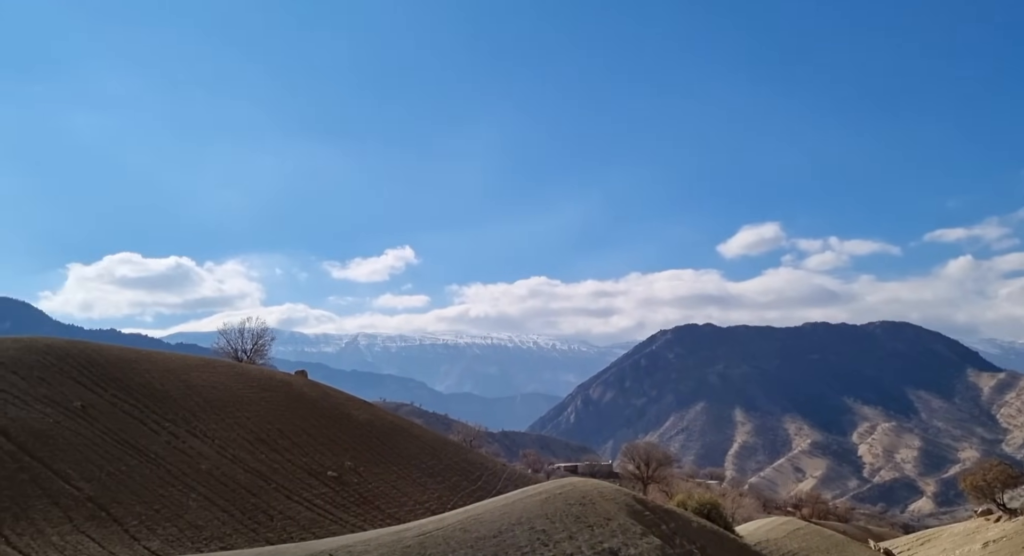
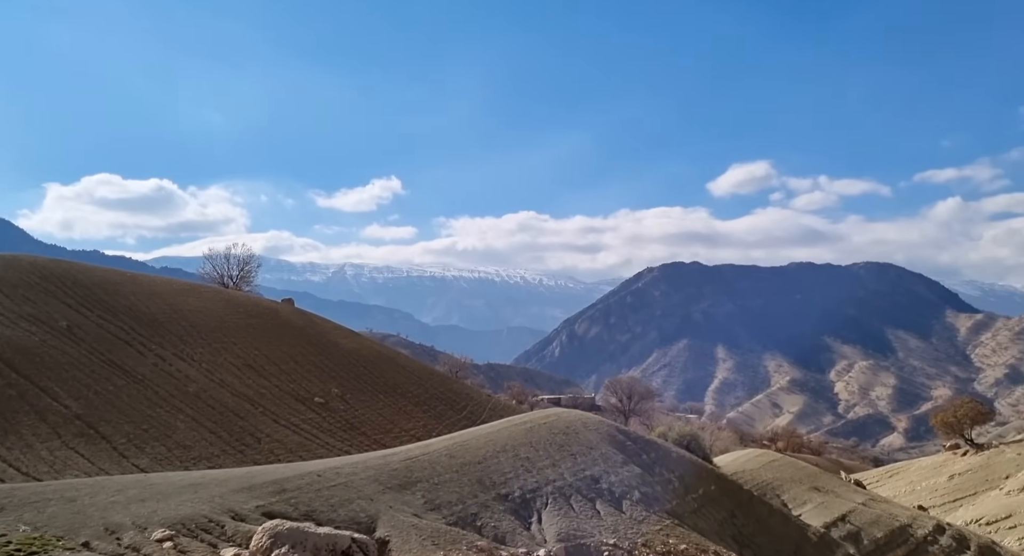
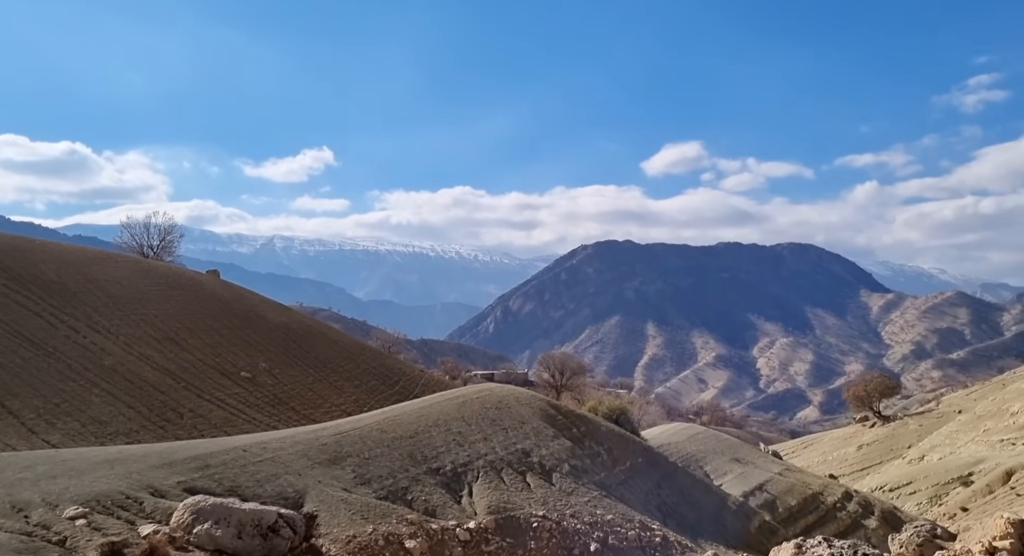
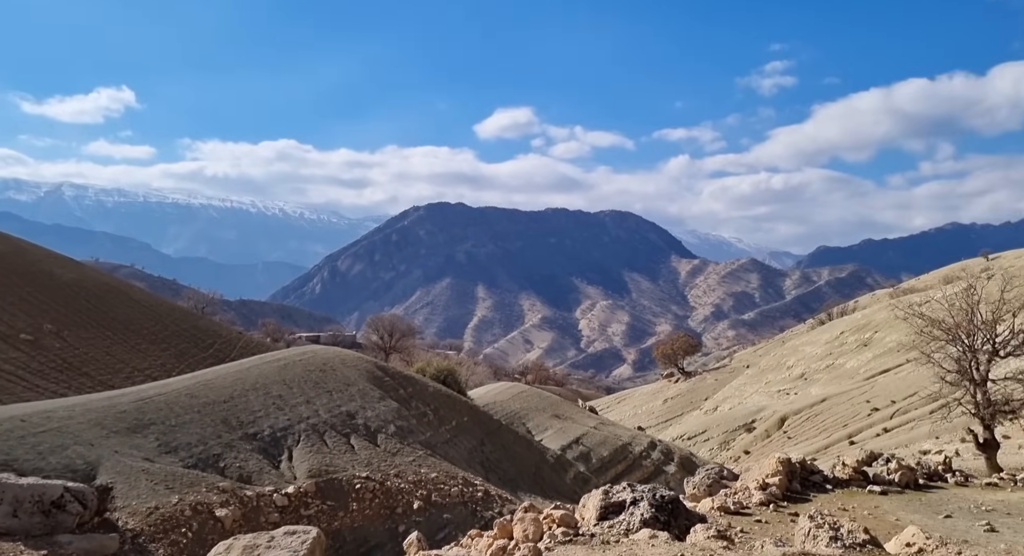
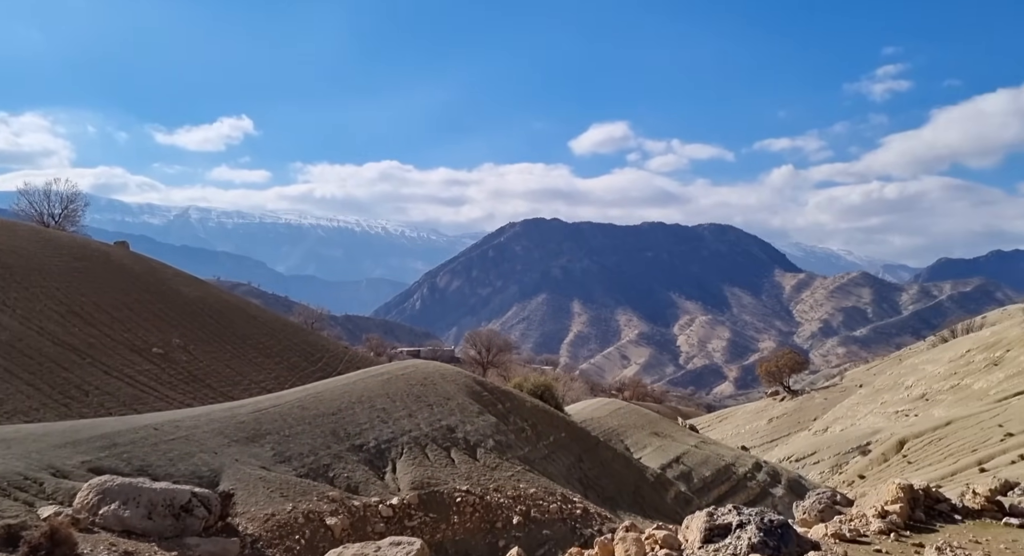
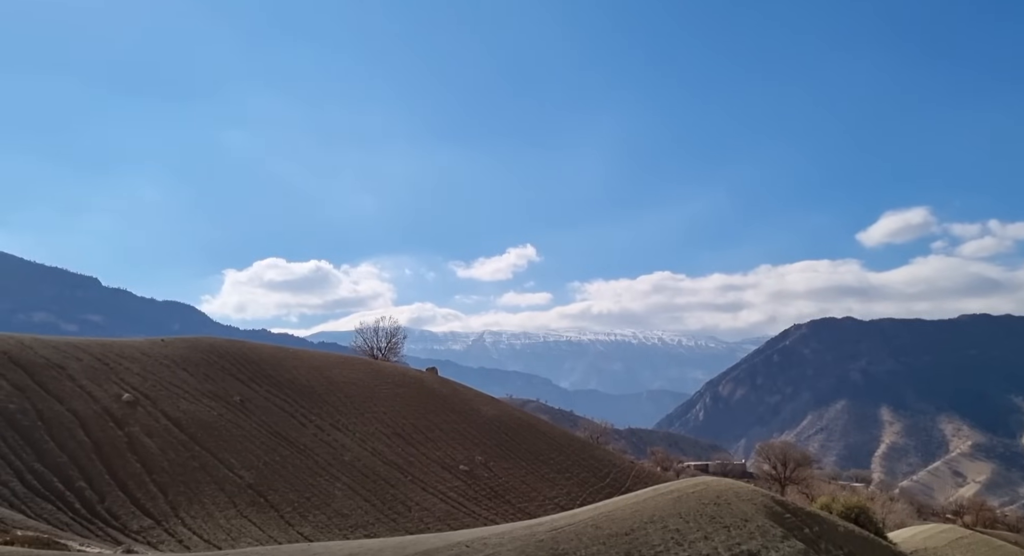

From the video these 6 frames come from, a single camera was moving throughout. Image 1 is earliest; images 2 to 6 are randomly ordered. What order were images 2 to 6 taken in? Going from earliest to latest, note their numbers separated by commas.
6, 2, 3, 5, 4
